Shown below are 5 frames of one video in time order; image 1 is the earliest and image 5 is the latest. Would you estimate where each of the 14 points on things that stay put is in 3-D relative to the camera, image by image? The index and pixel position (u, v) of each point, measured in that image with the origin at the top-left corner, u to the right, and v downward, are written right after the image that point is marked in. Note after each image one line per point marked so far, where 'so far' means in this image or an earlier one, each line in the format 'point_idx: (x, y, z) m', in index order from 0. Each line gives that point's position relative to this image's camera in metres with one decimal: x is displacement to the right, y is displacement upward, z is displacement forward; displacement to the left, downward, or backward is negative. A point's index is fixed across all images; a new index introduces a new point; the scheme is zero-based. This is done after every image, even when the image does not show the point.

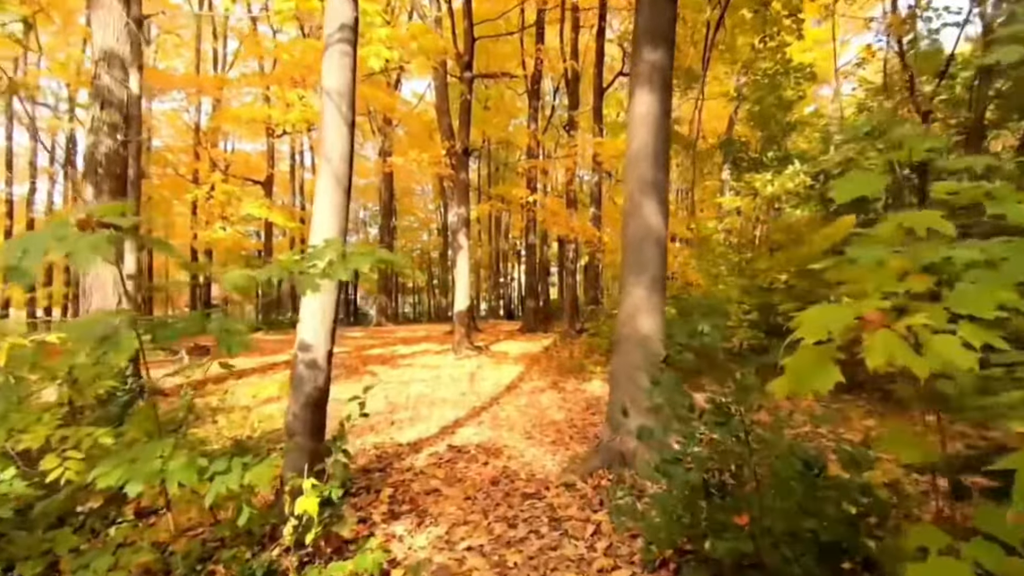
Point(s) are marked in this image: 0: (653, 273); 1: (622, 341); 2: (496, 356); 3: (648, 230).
0: (+1.1, +0.1, +4.9) m
1: (+0.9, -0.4, +5.0) m
2: (-0.3, -1.4, +13.0) m
3: (+1.1, +0.5, +5.0) m
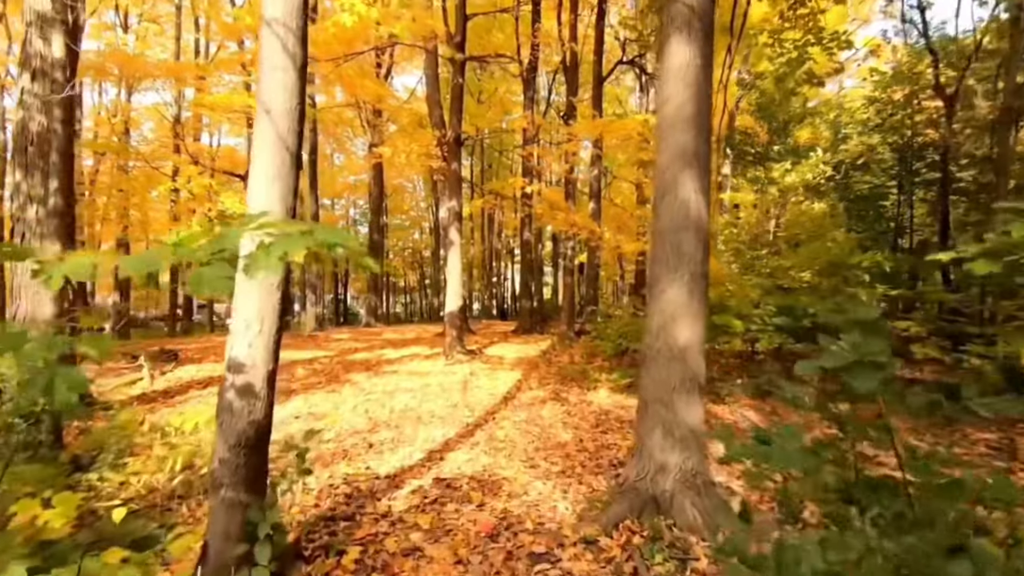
0: (+1.1, +0.1, +3.9) m
1: (+0.9, -0.4, +4.0) m
2: (-0.4, -1.4, +12.0) m
3: (+1.1, +0.5, +3.9) m
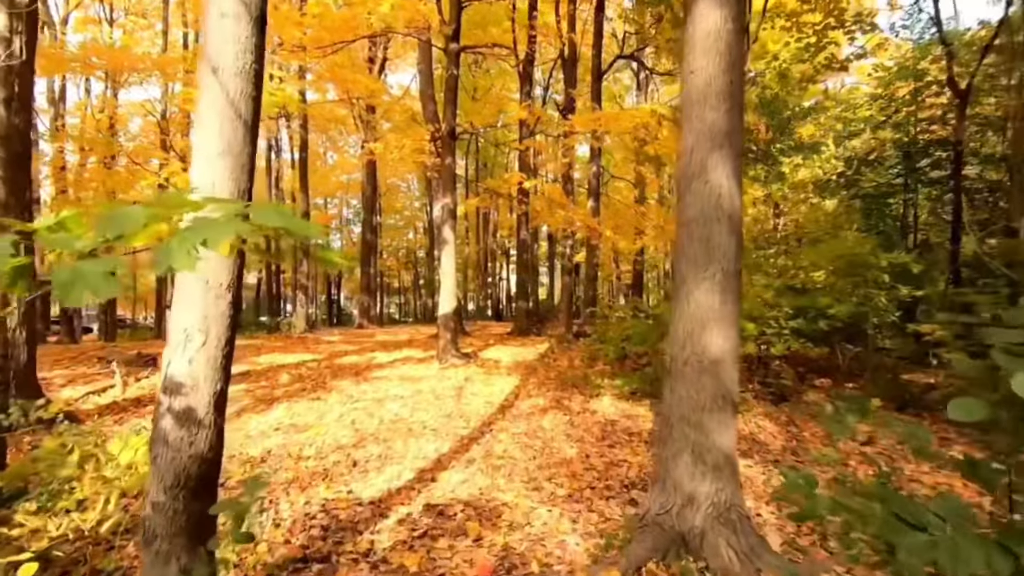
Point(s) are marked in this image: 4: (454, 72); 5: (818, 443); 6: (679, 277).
0: (+1.1, +0.1, +3.4) m
1: (+0.9, -0.4, +3.4) m
2: (-0.5, -1.4, +11.4) m
3: (+1.1, +0.5, +3.4) m
4: (-1.2, +4.5, +12.7) m
5: (+3.2, -1.6, +6.4) m
6: (+0.9, +0.1, +3.5) m
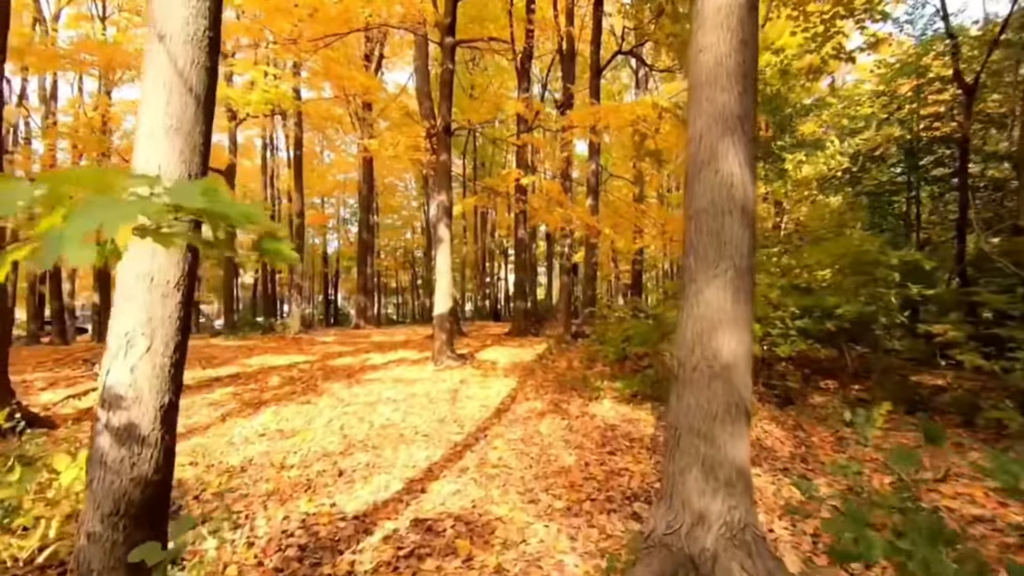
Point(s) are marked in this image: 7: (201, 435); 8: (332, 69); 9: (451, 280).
0: (+1.1, +0.2, +3.1) m
1: (+0.9, -0.4, +3.1) m
2: (-0.5, -1.4, +11.1) m
3: (+1.1, +0.5, +3.1) m
4: (-1.3, +4.5, +12.4) m
5: (+3.1, -1.6, +6.1) m
6: (+0.9, +0.1, +3.2) m
7: (-3.3, -1.6, +6.5) m
8: (-3.8, +4.7, +13.1) m
9: (-1.1, +0.2, +11.2) m
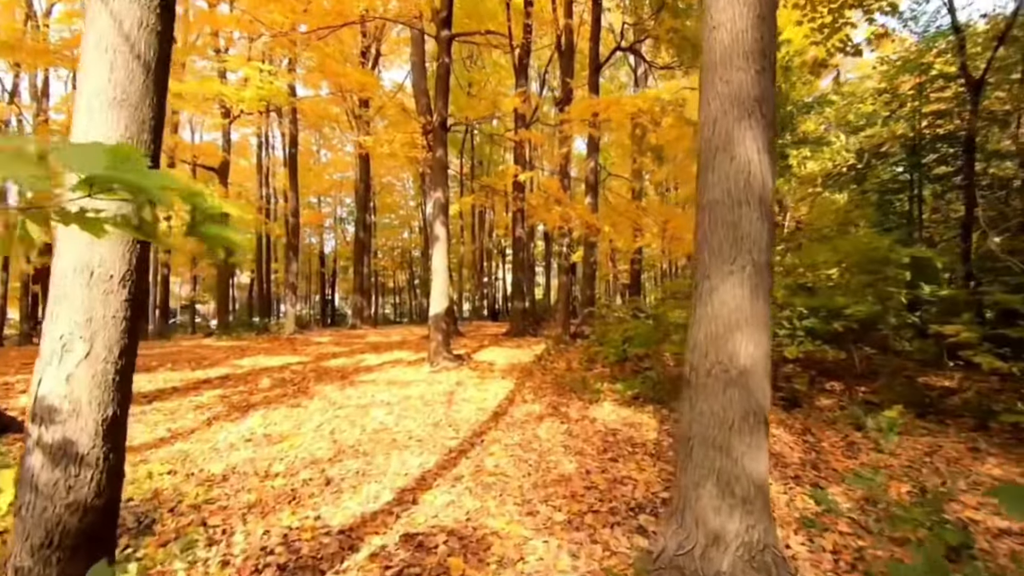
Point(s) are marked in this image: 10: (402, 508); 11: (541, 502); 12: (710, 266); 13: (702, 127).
0: (+1.1, +0.2, +2.8) m
1: (+0.9, -0.4, +2.9) m
2: (-0.6, -1.4, +10.8) m
3: (+1.1, +0.5, +2.8) m
4: (-1.3, +4.5, +12.2) m
5: (+3.1, -1.6, +5.9) m
6: (+0.9, +0.1, +2.9) m
7: (-3.3, -1.5, +6.2) m
8: (-3.9, +4.7, +12.8) m
9: (-1.1, +0.2, +10.9) m
10: (-0.8, -1.5, +4.2) m
11: (+0.2, -1.5, +4.4) m
12: (+0.9, +0.1, +2.9) m
13: (+0.9, +0.8, +3.0) m
